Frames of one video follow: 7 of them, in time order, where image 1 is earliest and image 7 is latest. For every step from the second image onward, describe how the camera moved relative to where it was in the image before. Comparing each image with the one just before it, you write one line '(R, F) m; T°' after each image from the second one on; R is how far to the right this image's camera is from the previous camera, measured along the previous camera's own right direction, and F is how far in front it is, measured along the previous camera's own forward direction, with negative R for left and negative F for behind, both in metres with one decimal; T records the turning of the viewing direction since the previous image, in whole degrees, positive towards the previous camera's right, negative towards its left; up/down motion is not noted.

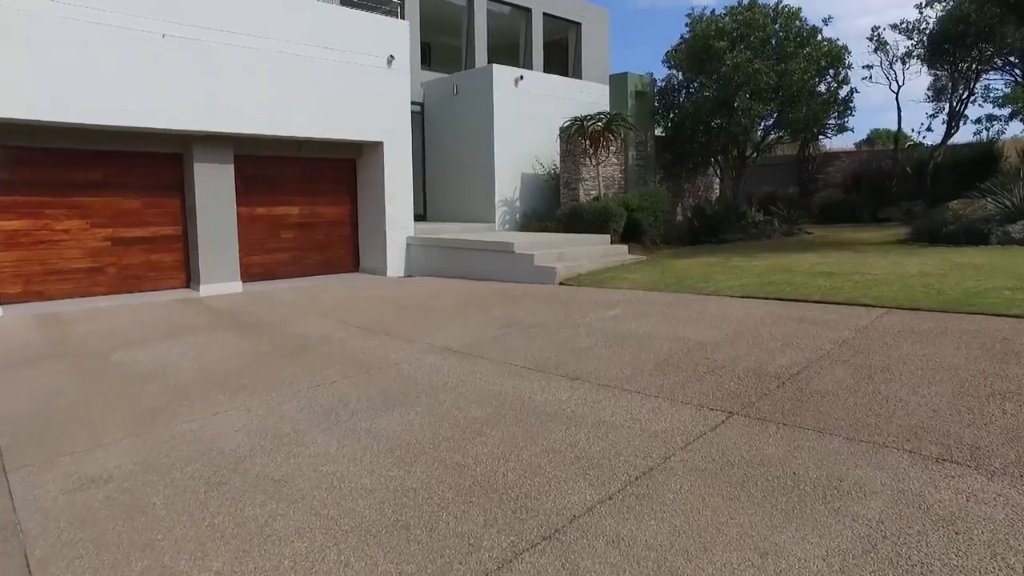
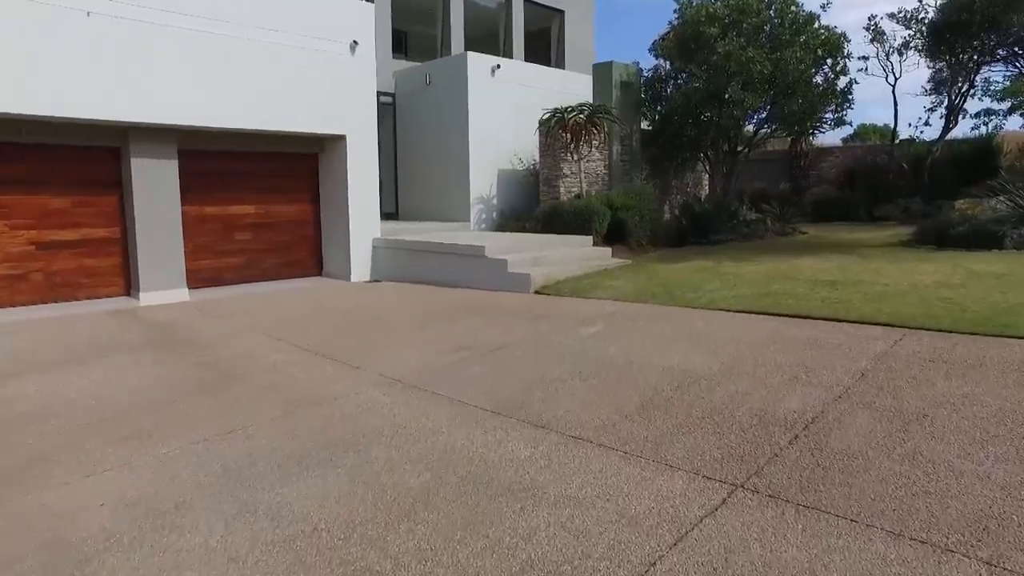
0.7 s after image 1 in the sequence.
(+0.2, +0.9) m; +1°
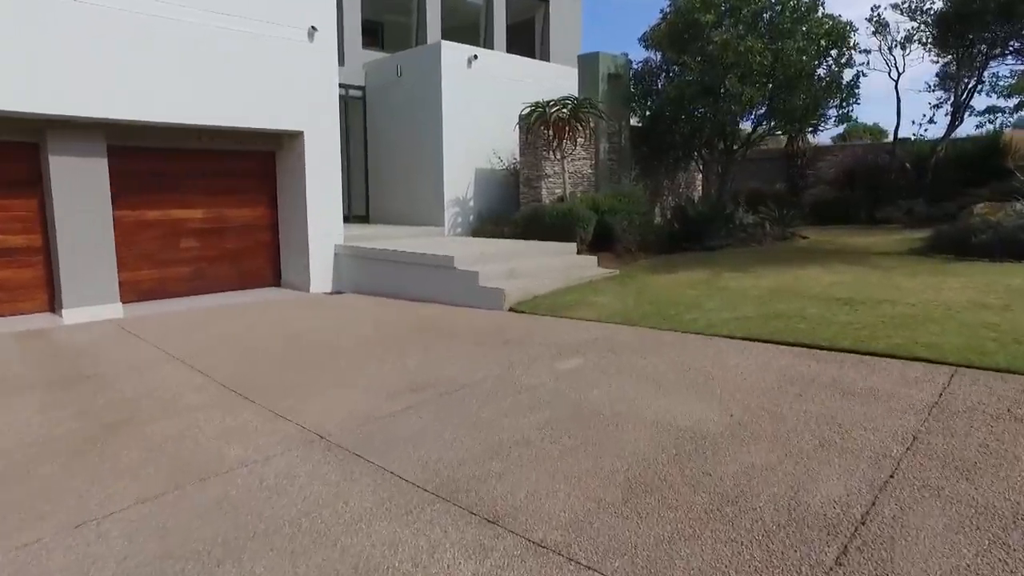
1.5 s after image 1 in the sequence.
(+0.2, +1.1) m; +1°
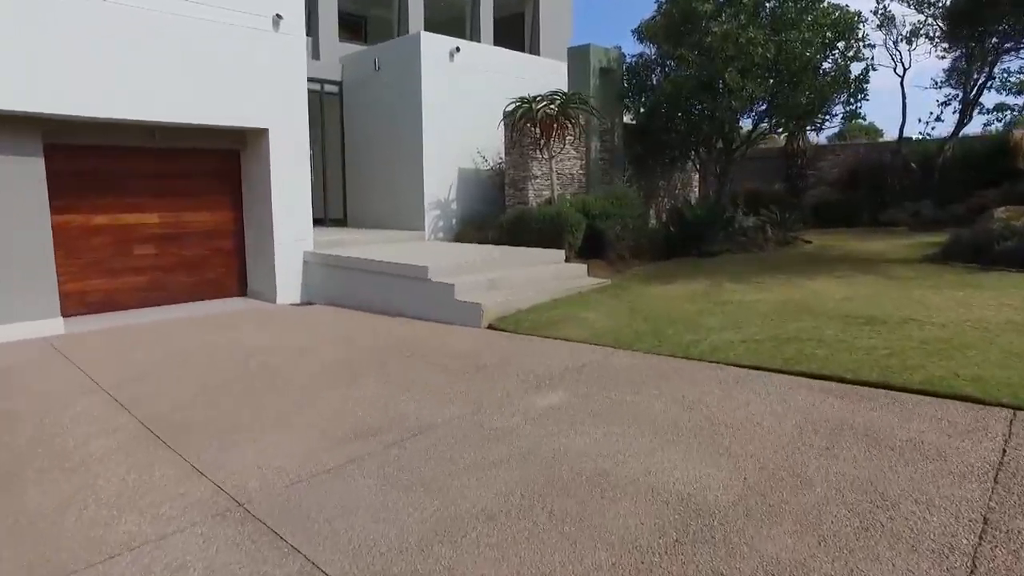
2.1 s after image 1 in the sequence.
(+0.2, +0.8) m; 0°
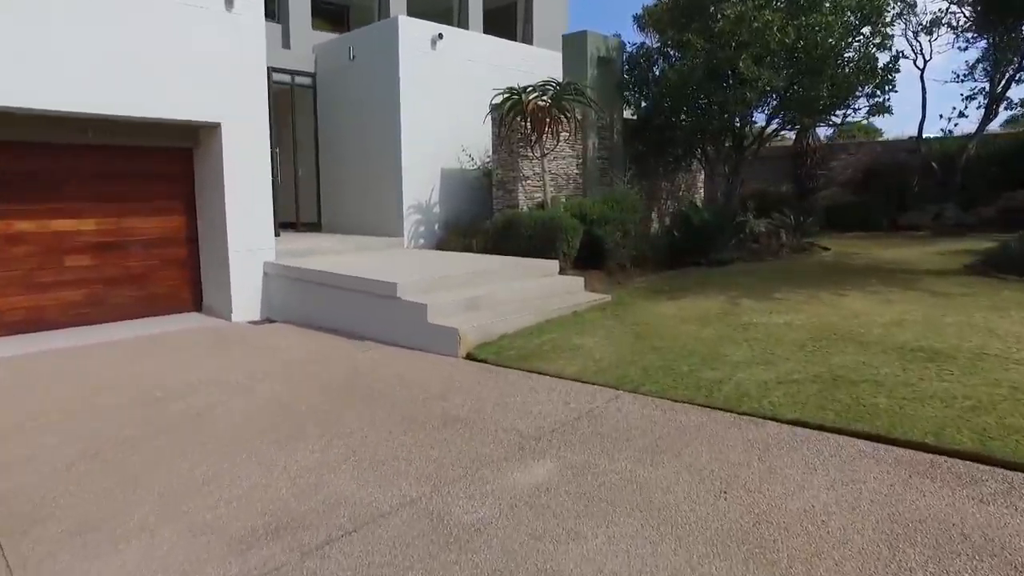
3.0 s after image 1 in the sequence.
(+0.1, +1.1) m; 0°
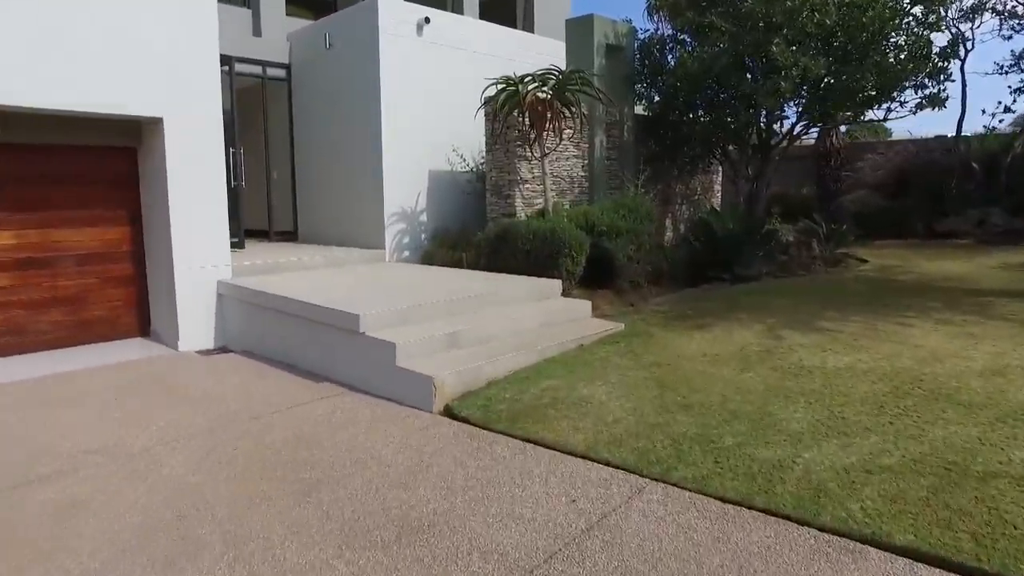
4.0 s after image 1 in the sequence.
(+0.1, +1.3) m; 0°
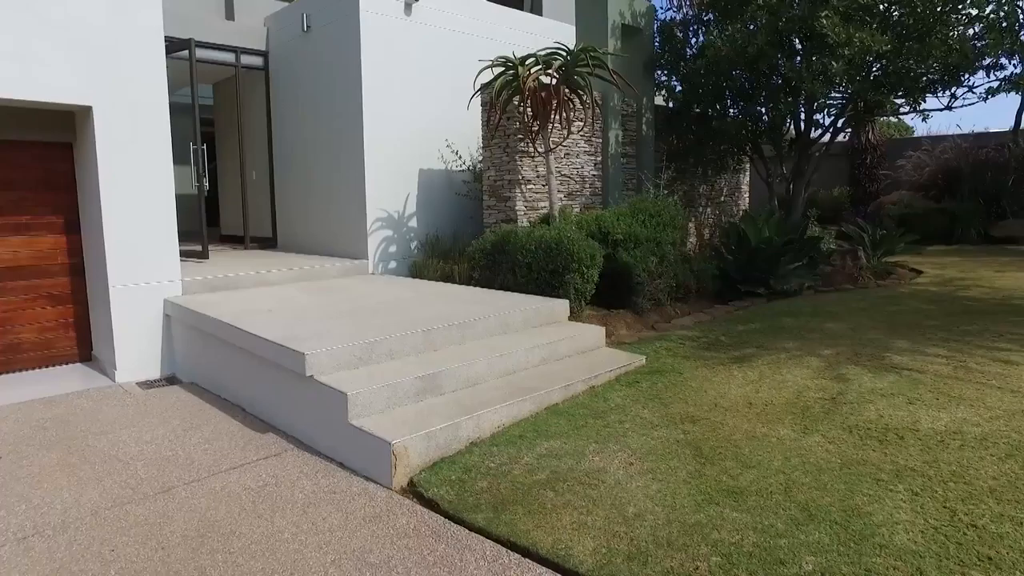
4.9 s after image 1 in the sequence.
(+0.2, +1.2) m; -1°
